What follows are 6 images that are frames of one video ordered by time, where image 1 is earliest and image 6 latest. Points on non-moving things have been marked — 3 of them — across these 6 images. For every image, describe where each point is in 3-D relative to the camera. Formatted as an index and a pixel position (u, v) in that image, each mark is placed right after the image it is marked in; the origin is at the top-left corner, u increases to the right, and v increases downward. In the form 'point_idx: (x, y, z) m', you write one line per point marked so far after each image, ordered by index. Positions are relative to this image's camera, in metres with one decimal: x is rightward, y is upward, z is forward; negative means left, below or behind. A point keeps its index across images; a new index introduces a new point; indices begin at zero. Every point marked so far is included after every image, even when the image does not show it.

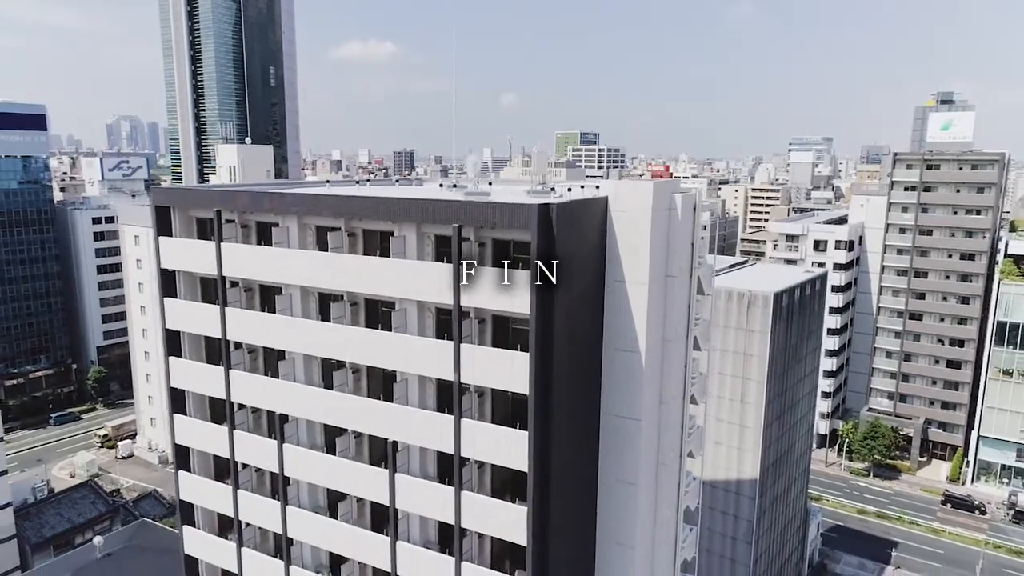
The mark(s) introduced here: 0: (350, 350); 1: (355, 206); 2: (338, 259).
0: (-4.9, -1.8, +19.9) m
1: (-4.6, +2.4, +19.4) m
2: (-5.2, +0.9, +19.5) m
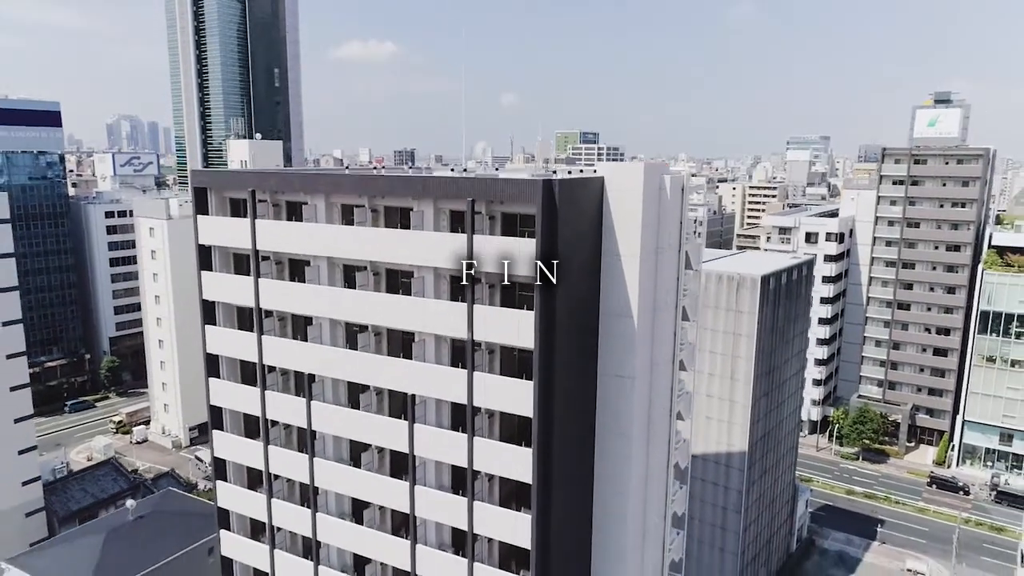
0: (-4.7, -0.9, +22.2) m
1: (-4.4, +3.4, +21.8) m
2: (-5.0, +1.9, +21.9) m
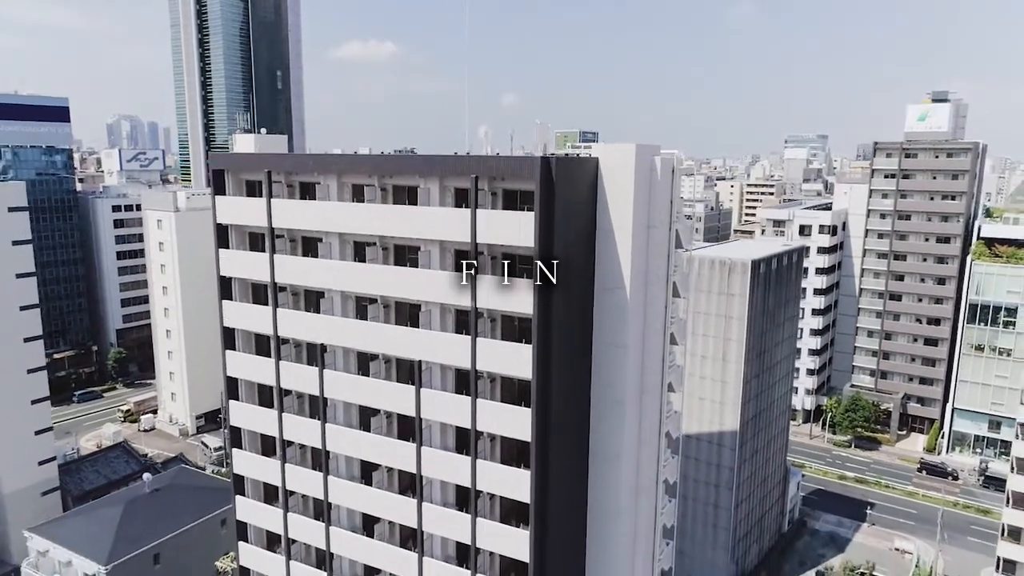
0: (-4.7, +0.1, +23.7) m
1: (-4.4, +4.4, +23.3) m
2: (-5.0, +2.8, +23.4) m
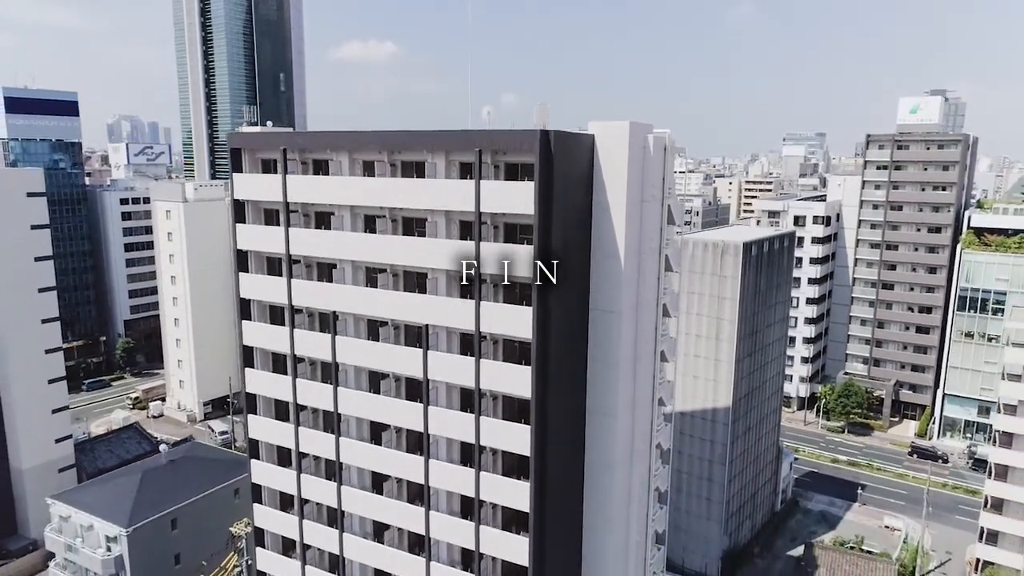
0: (-4.6, +1.3, +25.3) m
1: (-4.3, +5.6, +24.8) m
2: (-4.9, +4.0, +24.9) m
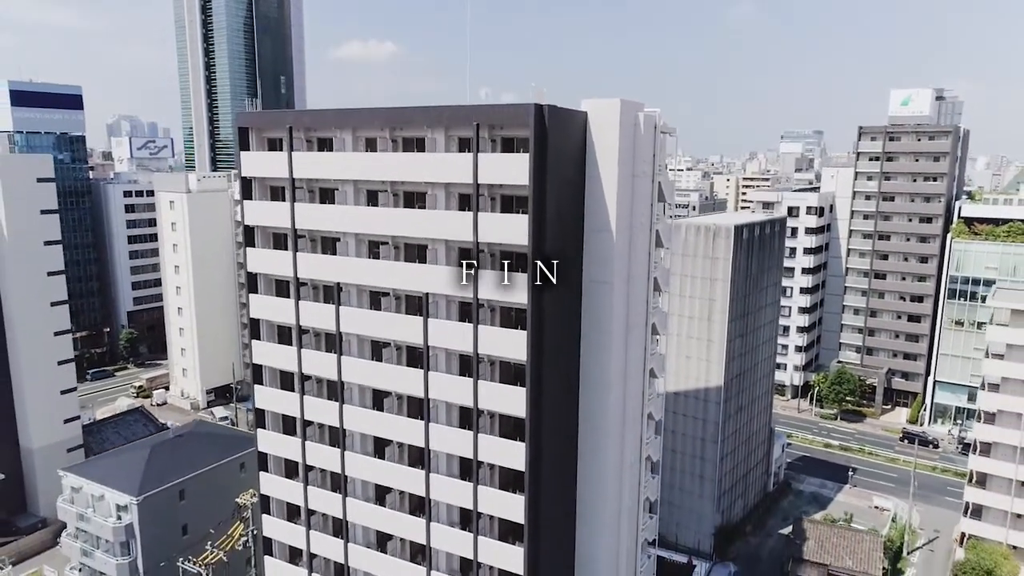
0: (-4.8, +2.5, +26.4) m
1: (-4.5, +6.7, +26.0) m
2: (-5.1, +5.2, +26.1) m
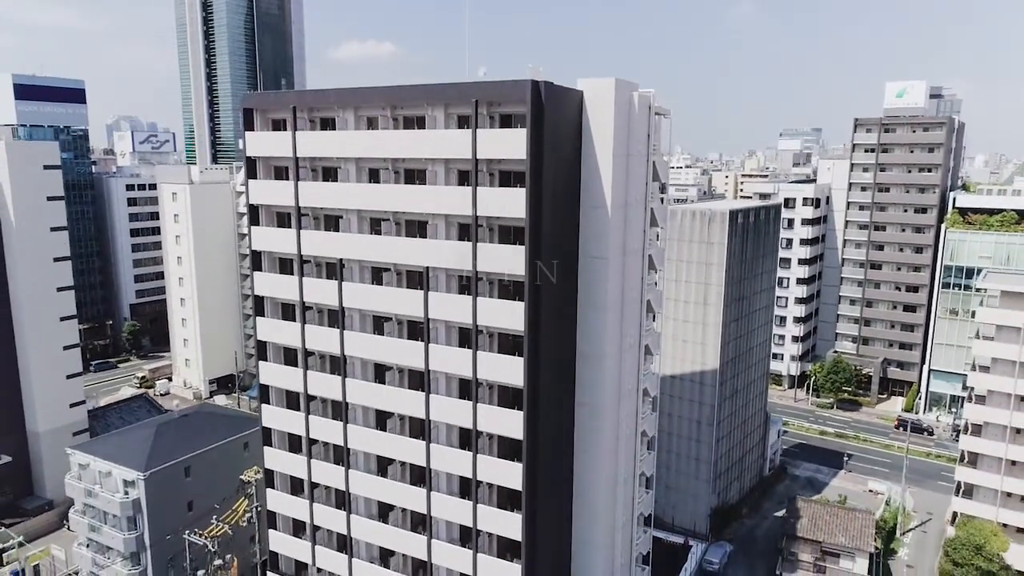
0: (-4.9, +3.5, +27.1) m
1: (-4.6, +7.8, +26.7) m
2: (-5.1, +6.2, +26.8) m
